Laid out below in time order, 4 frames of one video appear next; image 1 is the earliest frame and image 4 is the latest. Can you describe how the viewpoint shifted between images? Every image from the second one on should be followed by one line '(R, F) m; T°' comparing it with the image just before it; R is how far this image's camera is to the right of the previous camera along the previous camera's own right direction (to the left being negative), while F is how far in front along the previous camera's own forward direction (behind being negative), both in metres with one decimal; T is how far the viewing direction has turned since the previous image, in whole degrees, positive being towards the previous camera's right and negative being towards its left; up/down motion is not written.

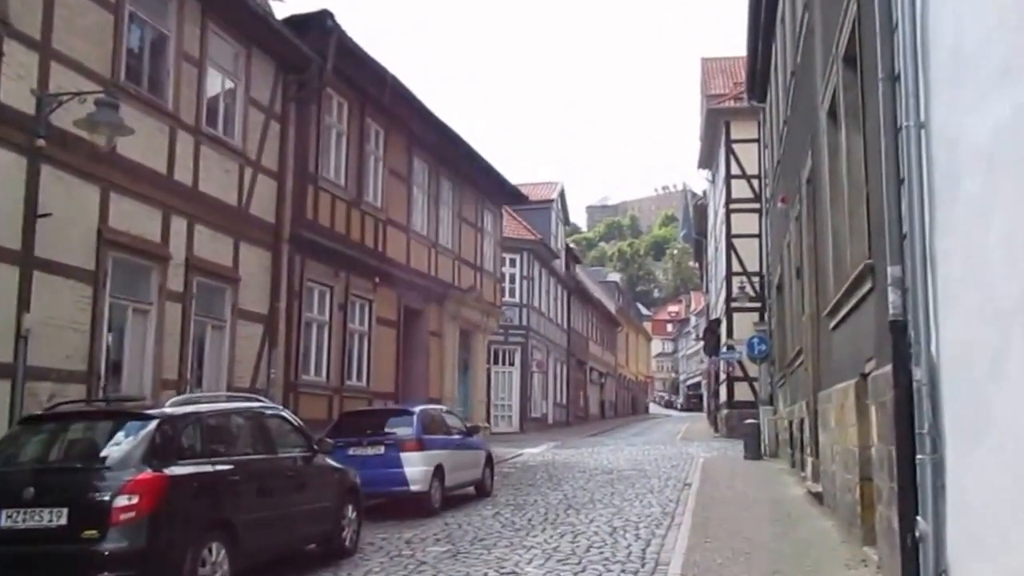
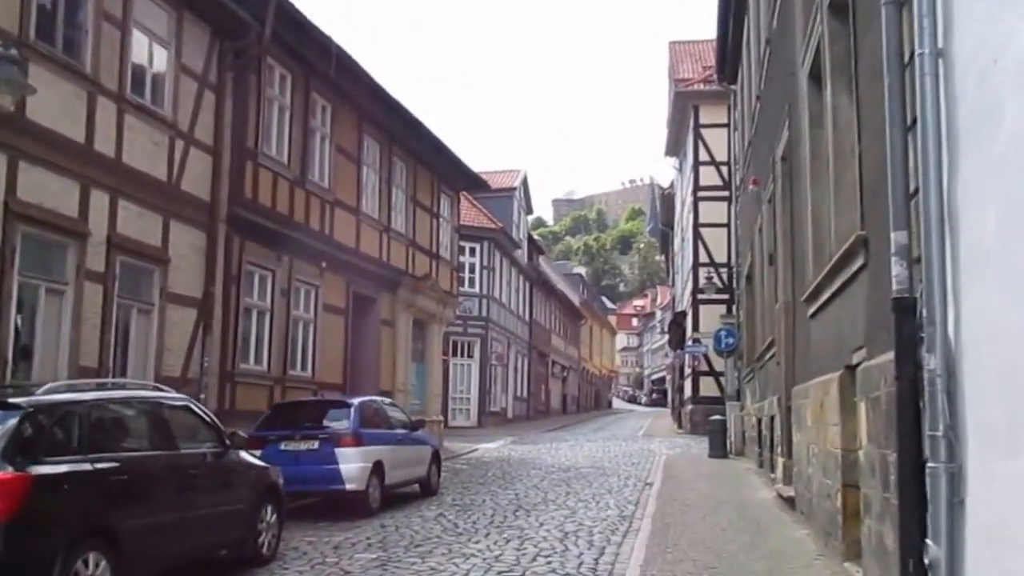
(+0.2, +1.1) m; +2°
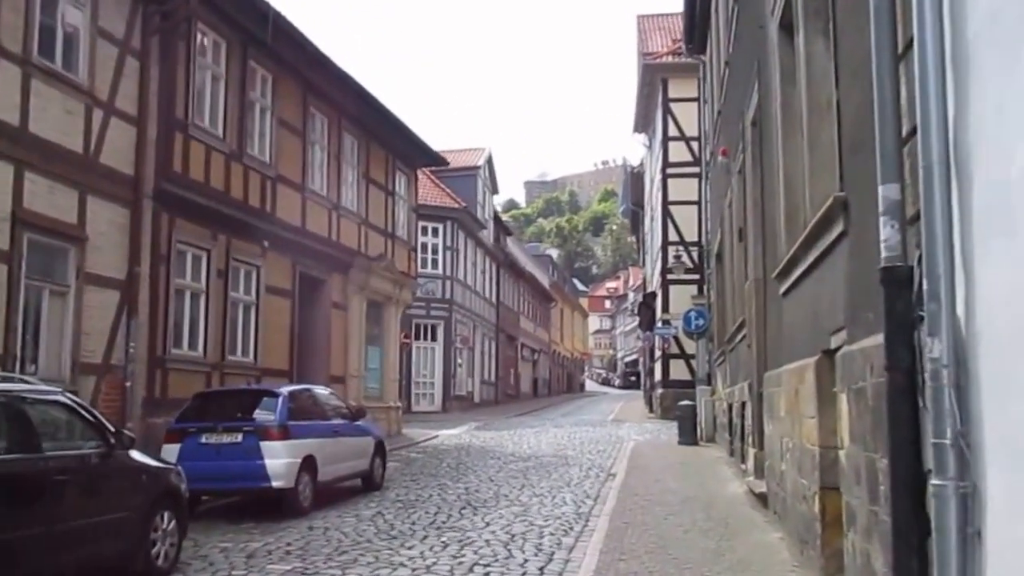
(+0.3, +1.1) m; +1°
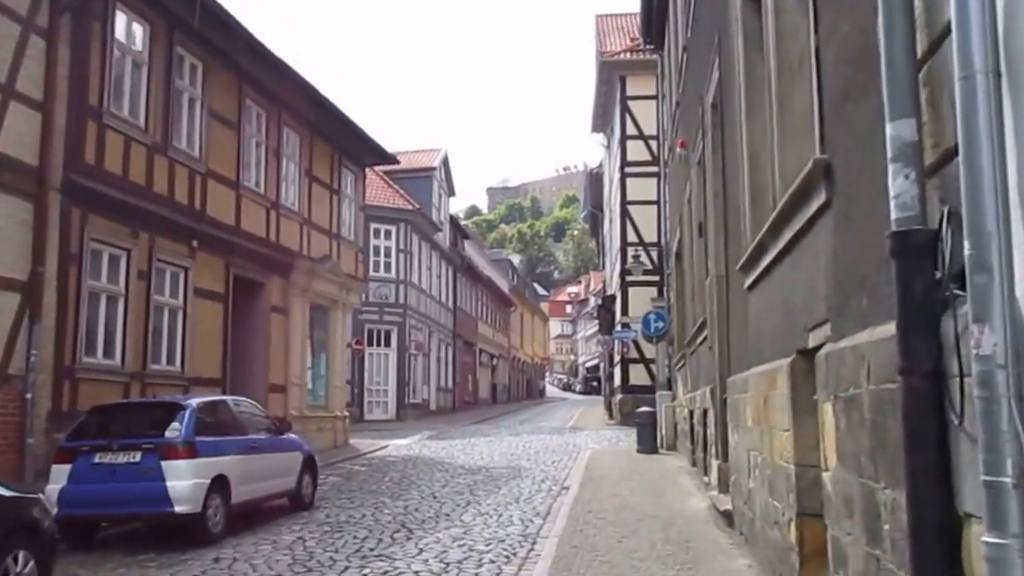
(+0.3, +1.1) m; +2°
